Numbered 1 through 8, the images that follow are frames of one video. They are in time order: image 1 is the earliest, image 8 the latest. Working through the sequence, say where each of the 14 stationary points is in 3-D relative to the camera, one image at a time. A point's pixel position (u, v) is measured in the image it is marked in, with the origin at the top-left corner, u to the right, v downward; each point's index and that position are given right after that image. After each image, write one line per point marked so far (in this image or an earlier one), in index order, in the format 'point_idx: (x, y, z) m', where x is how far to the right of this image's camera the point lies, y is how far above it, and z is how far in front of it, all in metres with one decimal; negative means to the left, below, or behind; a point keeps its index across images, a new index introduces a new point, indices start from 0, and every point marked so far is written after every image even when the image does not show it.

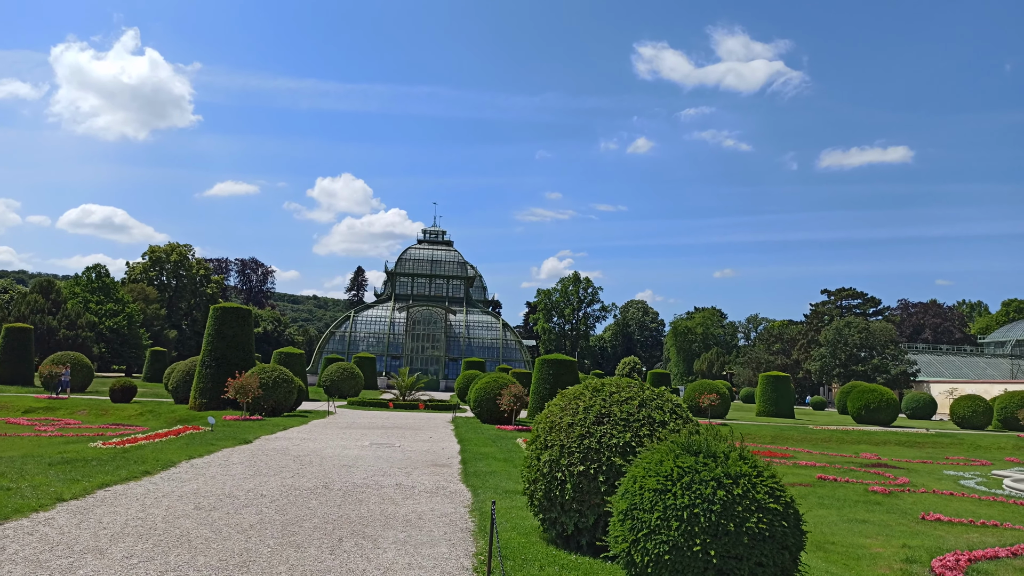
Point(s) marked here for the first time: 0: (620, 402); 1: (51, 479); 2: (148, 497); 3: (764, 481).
0: (+1.0, -1.0, +7.0) m
1: (-5.6, -2.3, +9.7) m
2: (-4.1, -2.3, +8.8) m
3: (+1.5, -1.1, +4.7) m
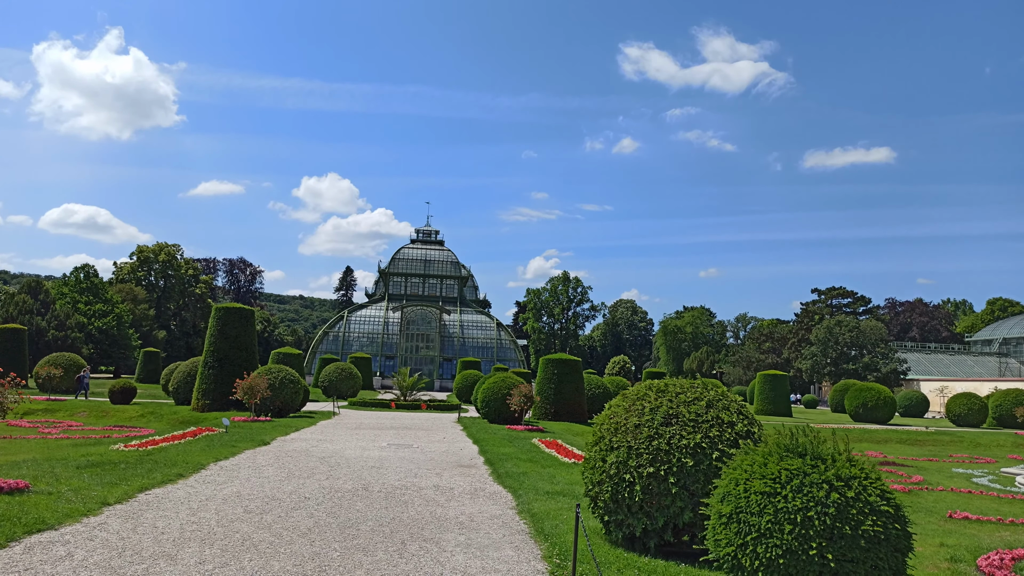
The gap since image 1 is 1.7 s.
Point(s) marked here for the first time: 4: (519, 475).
0: (+1.5, -1.0, +7.0) m
1: (-5.1, -2.3, +9.5) m
2: (-3.5, -2.3, +8.7) m
3: (+2.1, -1.1, +4.6) m
4: (+0.1, -2.9, +12.4) m
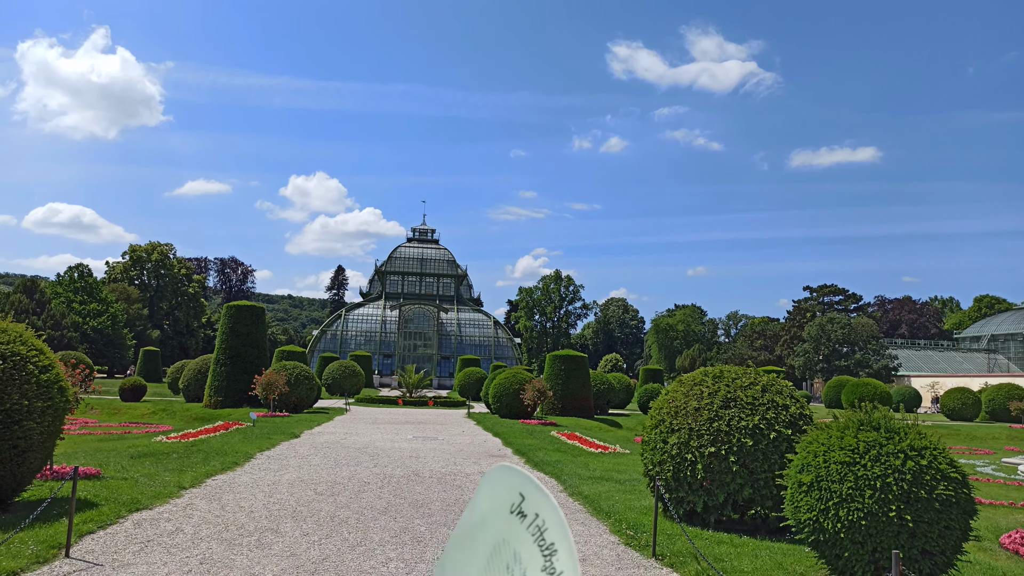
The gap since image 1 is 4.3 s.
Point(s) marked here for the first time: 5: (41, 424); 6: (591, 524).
0: (+2.2, -0.9, +7.5) m
1: (-4.5, -2.3, +9.9) m
2: (-2.9, -2.3, +9.1) m
3: (+2.8, -1.1, +5.1) m
4: (+0.7, -2.8, +12.9) m
5: (-4.1, -1.2, +6.9) m
6: (+0.8, -2.3, +7.7) m
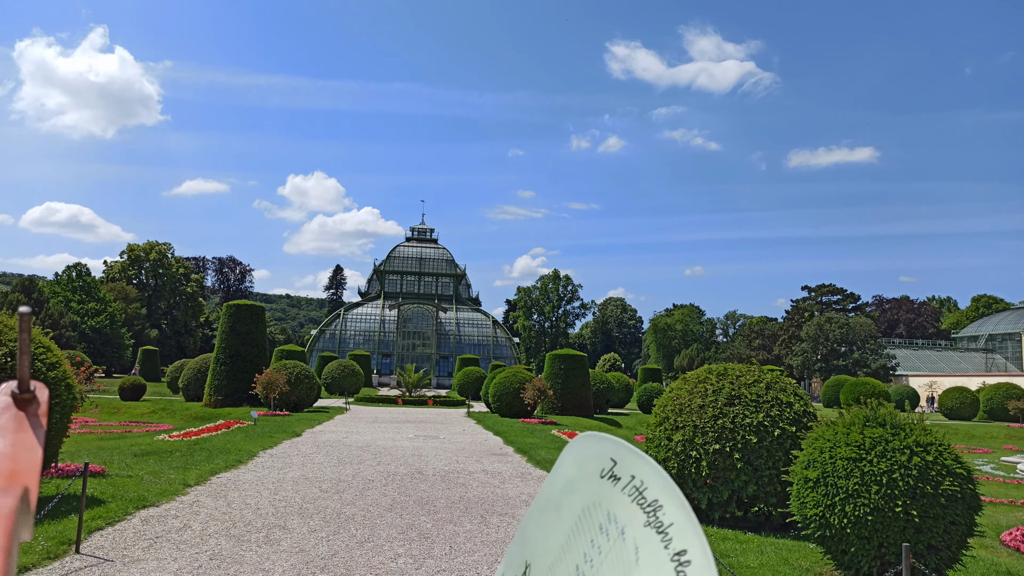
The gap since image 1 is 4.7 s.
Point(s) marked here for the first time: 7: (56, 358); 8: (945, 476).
0: (+2.2, -0.9, +7.5) m
1: (-4.4, -2.2, +9.9) m
2: (-2.8, -2.2, +9.1) m
3: (+2.9, -1.1, +5.2) m
4: (+0.7, -2.8, +12.9) m
5: (-4.0, -1.2, +6.9) m
6: (+0.8, -2.3, +7.7) m
7: (-4.2, -0.6, +7.3) m
8: (+2.8, -1.2, +5.0) m
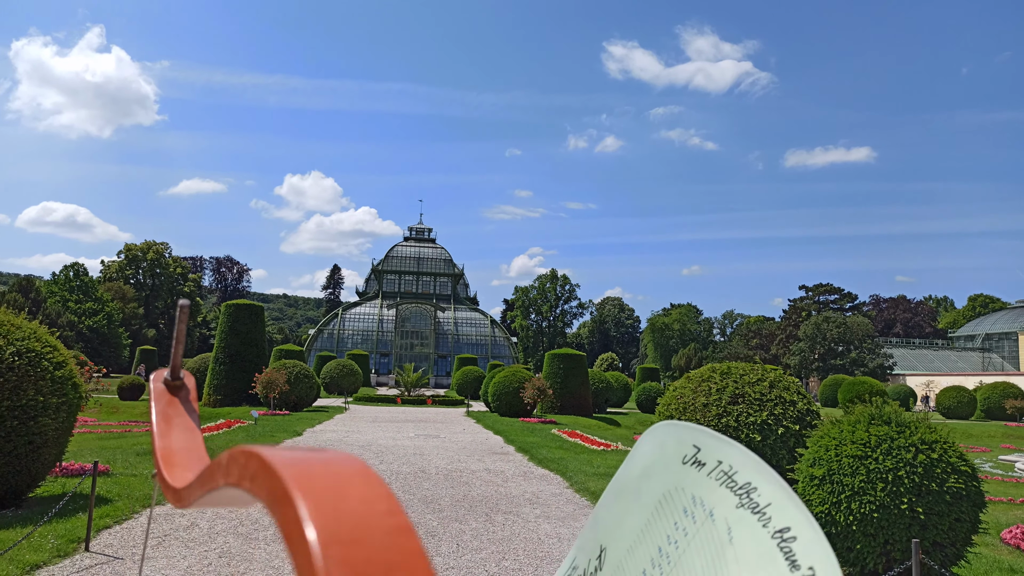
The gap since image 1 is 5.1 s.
0: (+2.3, -0.9, +7.6) m
1: (-4.4, -2.2, +9.9) m
2: (-2.8, -2.2, +9.1) m
3: (+2.9, -1.0, +5.2) m
4: (+0.8, -2.8, +12.9) m
5: (-4.0, -1.2, +6.9) m
6: (+0.9, -2.3, +7.7) m
7: (-4.1, -0.6, +7.3) m
8: (+2.8, -1.2, +5.1) m
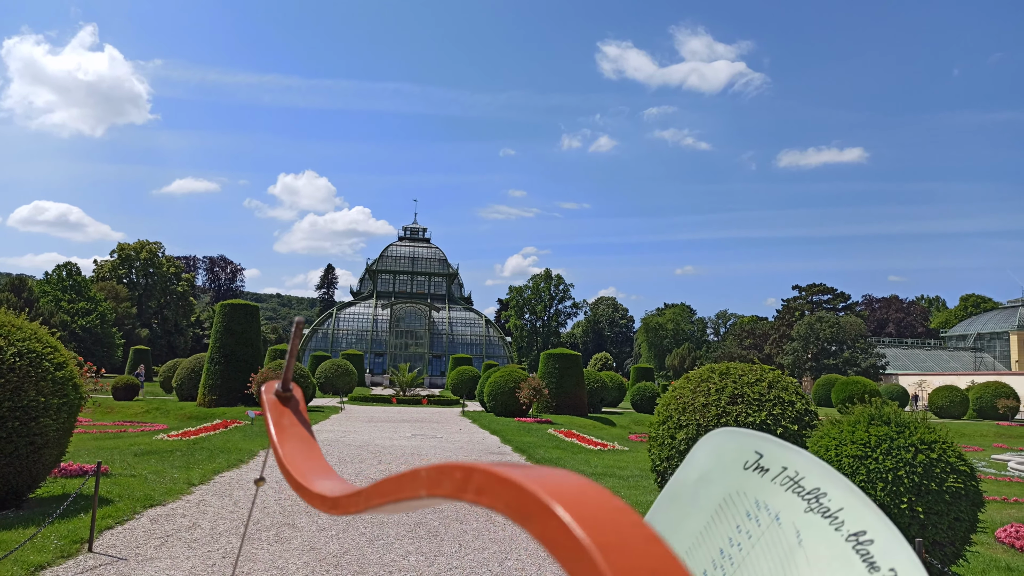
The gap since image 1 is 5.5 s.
0: (+2.3, -0.9, +7.6) m
1: (-4.4, -2.2, +9.9) m
2: (-2.8, -2.2, +9.2) m
3: (+2.9, -1.1, +5.3) m
4: (+0.7, -2.8, +13.0) m
5: (-4.0, -1.2, +6.9) m
6: (+0.9, -2.3, +7.8) m
7: (-4.1, -0.6, +7.3) m
8: (+2.8, -1.2, +5.1) m
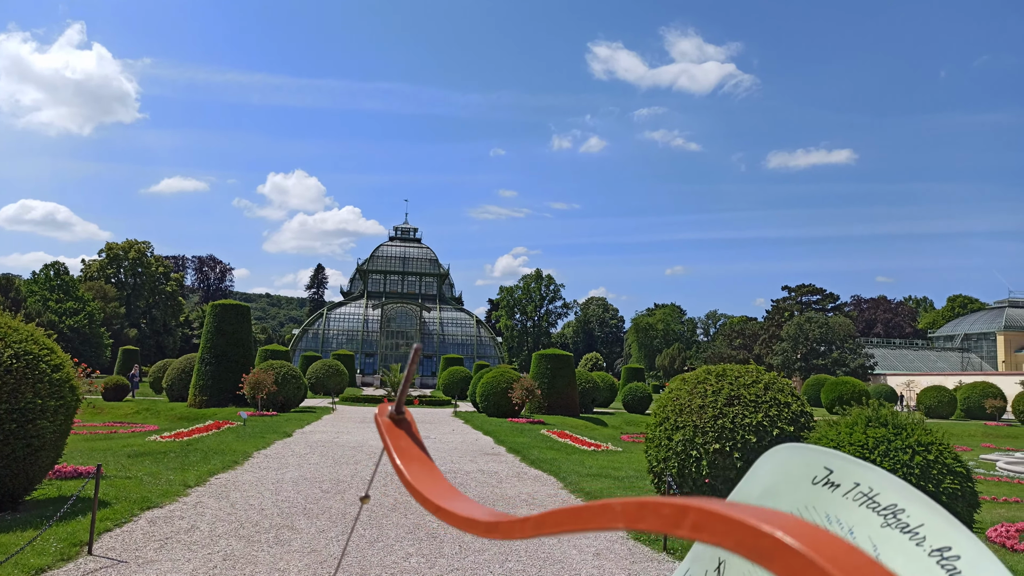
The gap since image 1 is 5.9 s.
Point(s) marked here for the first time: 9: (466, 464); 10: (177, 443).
0: (+2.3, -0.9, +7.7) m
1: (-4.4, -2.3, +9.9) m
2: (-2.8, -2.3, +9.1) m
3: (+2.9, -1.1, +5.3) m
4: (+0.6, -2.8, +13.0) m
5: (-4.0, -1.2, +6.9) m
6: (+0.8, -2.3, +7.8) m
7: (-4.1, -0.6, +7.2) m
8: (+2.8, -1.2, +5.2) m
9: (-0.7, -2.7, +12.4) m
10: (-5.6, -2.6, +13.3) m
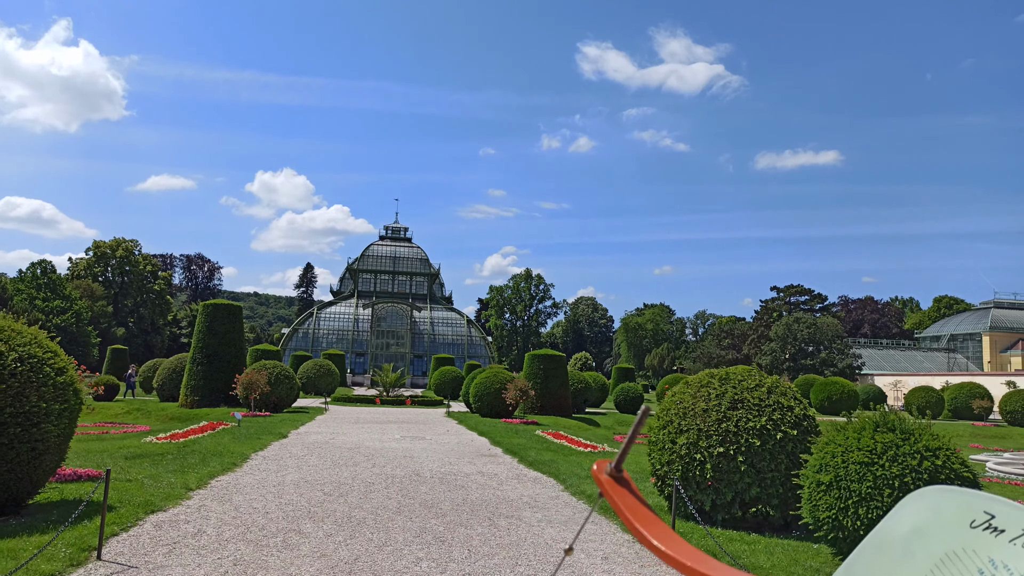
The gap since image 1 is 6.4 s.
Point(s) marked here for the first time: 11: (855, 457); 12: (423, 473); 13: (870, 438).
0: (+2.3, -1.0, +7.7) m
1: (-4.4, -2.3, +9.9) m
2: (-2.8, -2.3, +9.1) m
3: (+3.0, -1.1, +5.4) m
4: (+0.6, -2.9, +13.0) m
5: (-3.9, -1.2, +6.9) m
6: (+0.9, -2.3, +7.8) m
7: (-4.1, -0.7, +7.2) m
8: (+2.9, -1.3, +5.2) m
9: (-0.8, -2.8, +12.4) m
10: (-5.7, -2.6, +13.2) m
11: (+2.4, -1.2, +5.5) m
12: (-1.2, -2.6, +11.0) m
13: (+2.5, -1.0, +5.5) m
